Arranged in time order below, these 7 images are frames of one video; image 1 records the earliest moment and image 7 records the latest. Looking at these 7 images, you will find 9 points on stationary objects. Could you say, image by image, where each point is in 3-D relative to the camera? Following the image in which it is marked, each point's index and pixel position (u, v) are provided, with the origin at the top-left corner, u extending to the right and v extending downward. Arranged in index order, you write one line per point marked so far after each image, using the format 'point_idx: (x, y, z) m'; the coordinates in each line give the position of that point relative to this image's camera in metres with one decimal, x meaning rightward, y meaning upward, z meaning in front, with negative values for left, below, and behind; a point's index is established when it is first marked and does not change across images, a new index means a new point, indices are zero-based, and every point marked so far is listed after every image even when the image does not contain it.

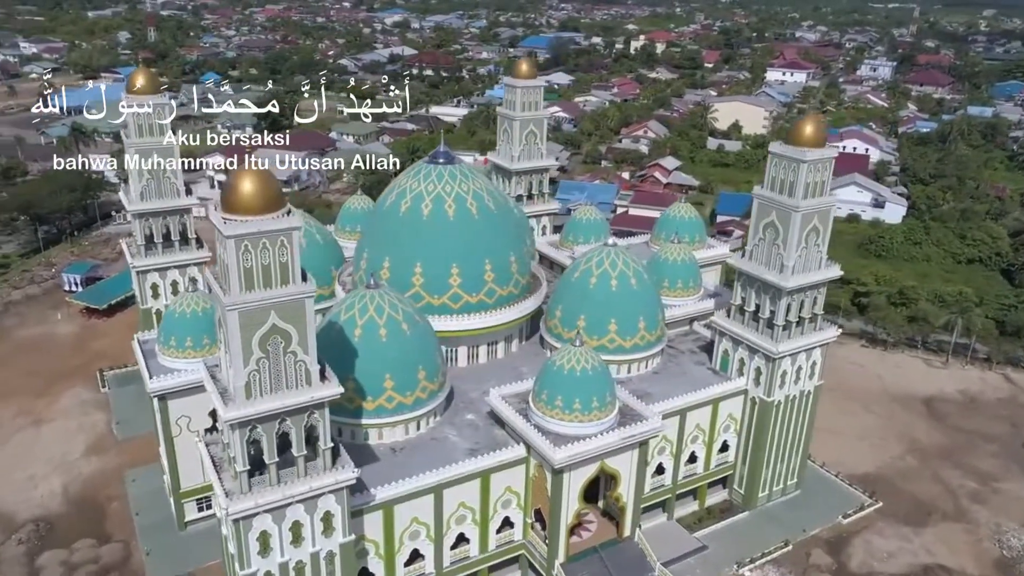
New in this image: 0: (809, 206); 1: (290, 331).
0: (+7.6, +2.1, +19.5) m
1: (-4.0, -0.8, +13.4) m
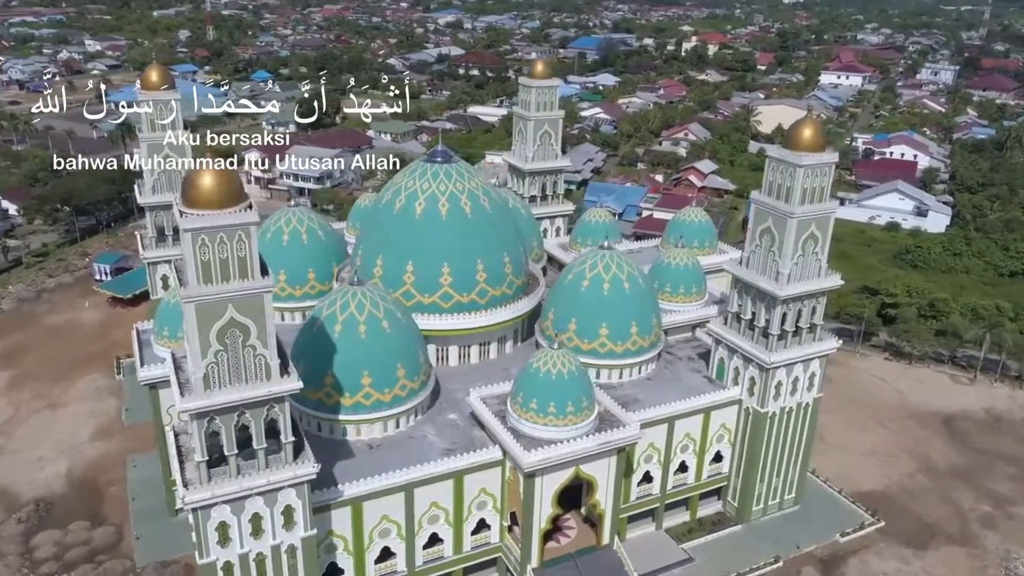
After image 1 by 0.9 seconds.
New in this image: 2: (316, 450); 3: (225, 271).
0: (+7.3, +1.9, +18.8) m
1: (-4.7, -0.7, +13.6) m
2: (-4.6, -3.8, +17.9) m
3: (-5.0, +0.3, +13.2) m
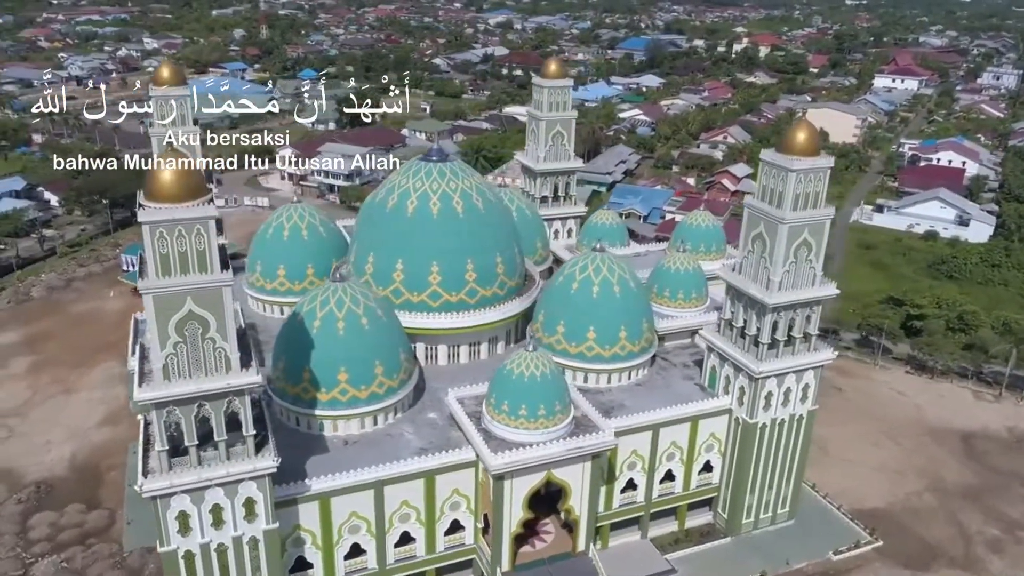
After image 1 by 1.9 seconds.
0: (+6.8, +1.7, +18.2) m
1: (-5.5, -0.5, +13.7) m
2: (-5.2, -3.7, +18.0) m
3: (-5.8, +0.4, +13.4) m
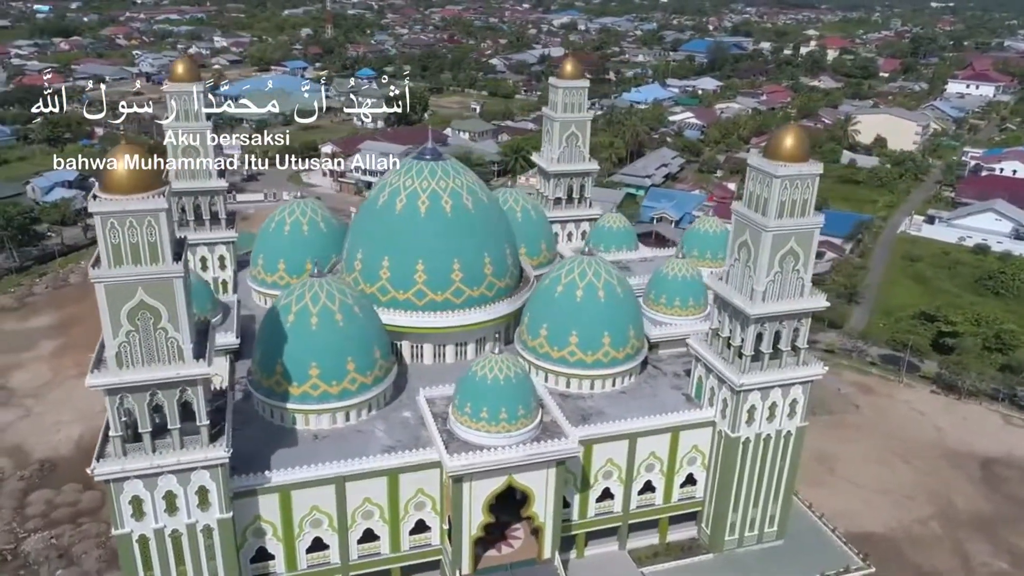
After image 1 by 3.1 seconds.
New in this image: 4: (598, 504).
0: (+6.2, +1.4, +17.5) m
1: (-6.5, -0.4, +14.0) m
2: (-6.0, -3.6, +18.3) m
3: (-6.8, +0.6, +13.7) m
4: (+2.2, -5.6, +19.6) m
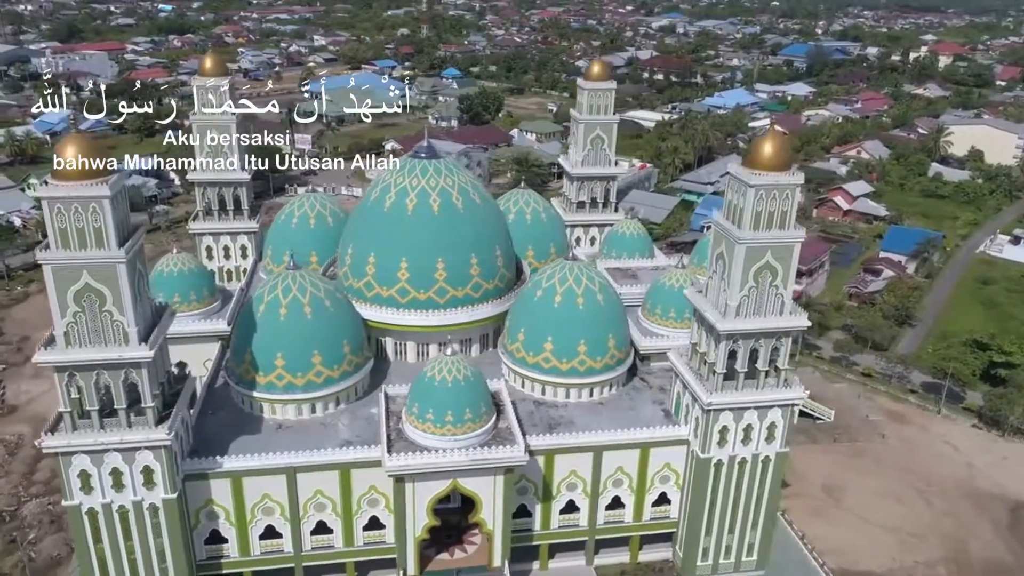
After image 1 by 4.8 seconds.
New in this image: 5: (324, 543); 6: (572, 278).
0: (+5.3, +1.1, +16.5) m
1: (-7.8, -0.1, +14.5) m
2: (-6.9, -3.3, +18.7) m
3: (-8.1, +0.9, +14.2) m
4: (+1.3, -5.7, +19.1) m
5: (-4.5, -6.1, +18.1) m
6: (+1.5, +0.3, +20.0) m
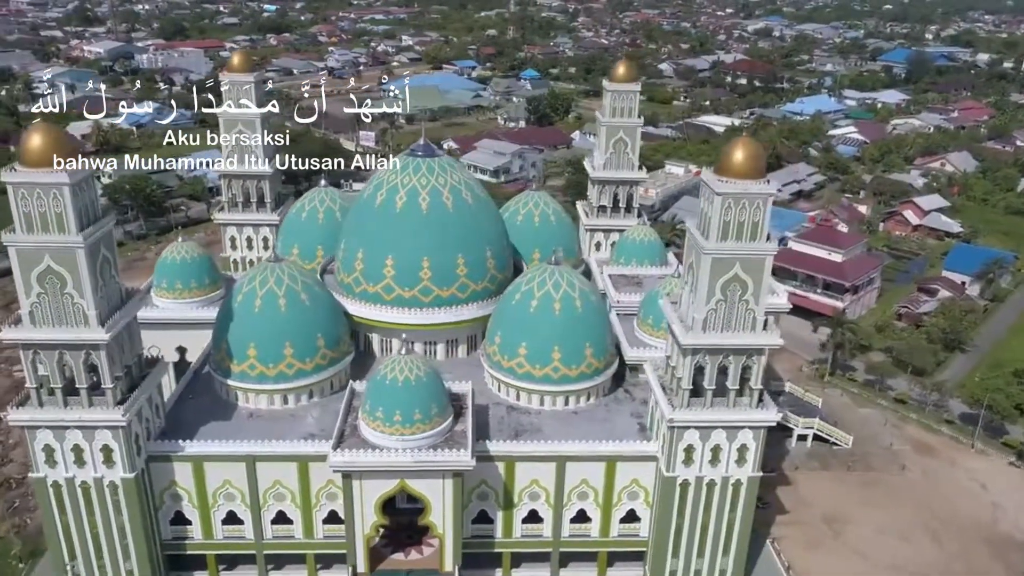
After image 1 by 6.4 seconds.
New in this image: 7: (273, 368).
0: (+4.4, +0.8, +15.7) m
1: (-8.9, +0.3, +15.2) m
2: (-7.7, -3.1, +19.2) m
3: (-9.2, +1.3, +14.9) m
4: (+0.3, -5.8, +18.7) m
5: (-5.5, -5.9, +18.4) m
6: (+0.9, +0.1, +19.5) m
7: (-5.9, -2.0, +18.9) m
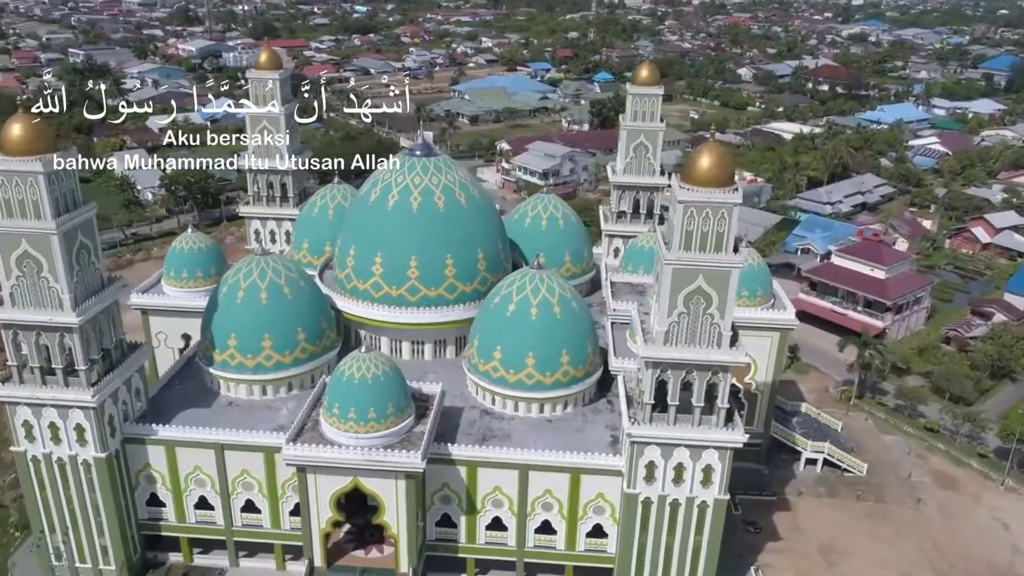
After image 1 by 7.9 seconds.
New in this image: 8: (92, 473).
0: (+3.5, +0.5, +15.0) m
1: (-9.9, +0.6, +15.9) m
2: (-8.4, -2.8, +19.8) m
3: (-10.1, +1.6, +15.6) m
4: (-0.6, -5.9, +18.4) m
5: (-6.4, -5.7, +18.7) m
6: (+0.4, 0.0, +19.2) m
7: (-6.6, -1.8, +19.3) m
8: (-9.6, -4.2, +17.5) m
